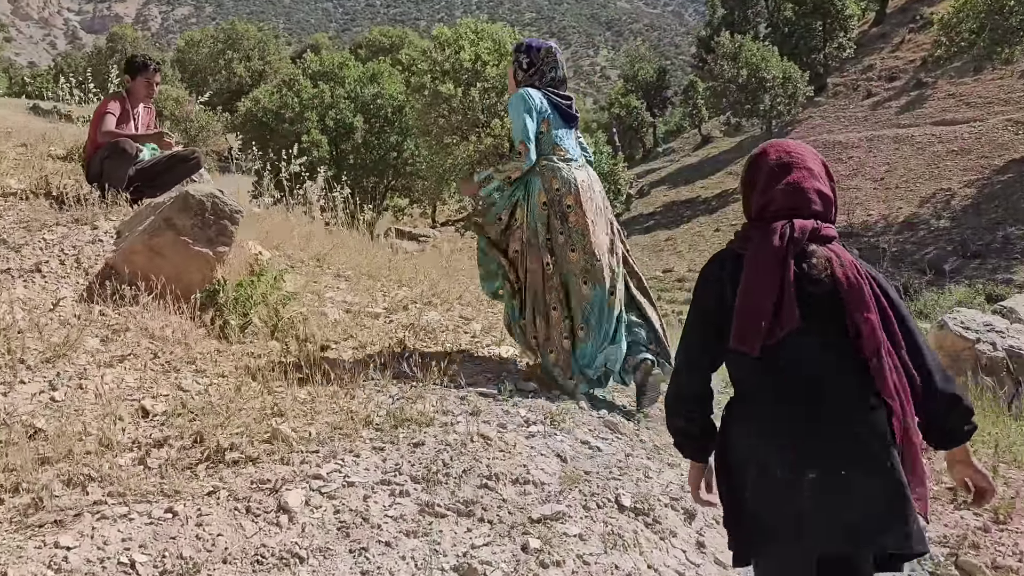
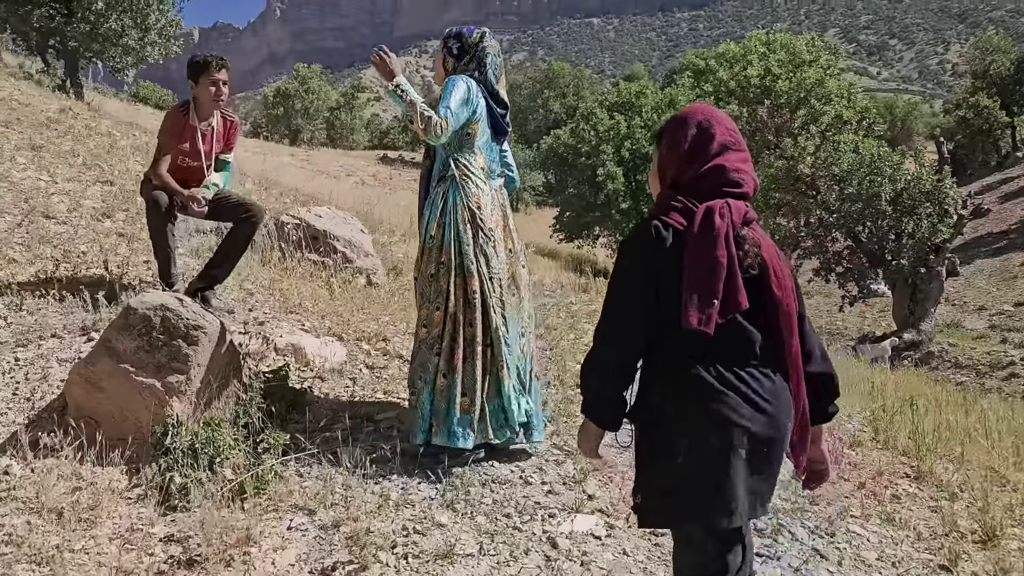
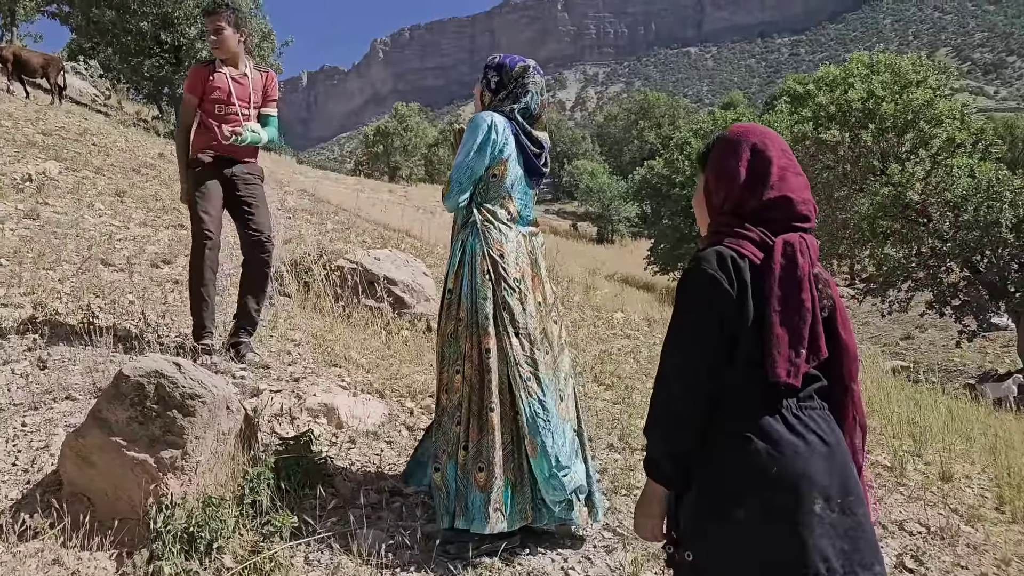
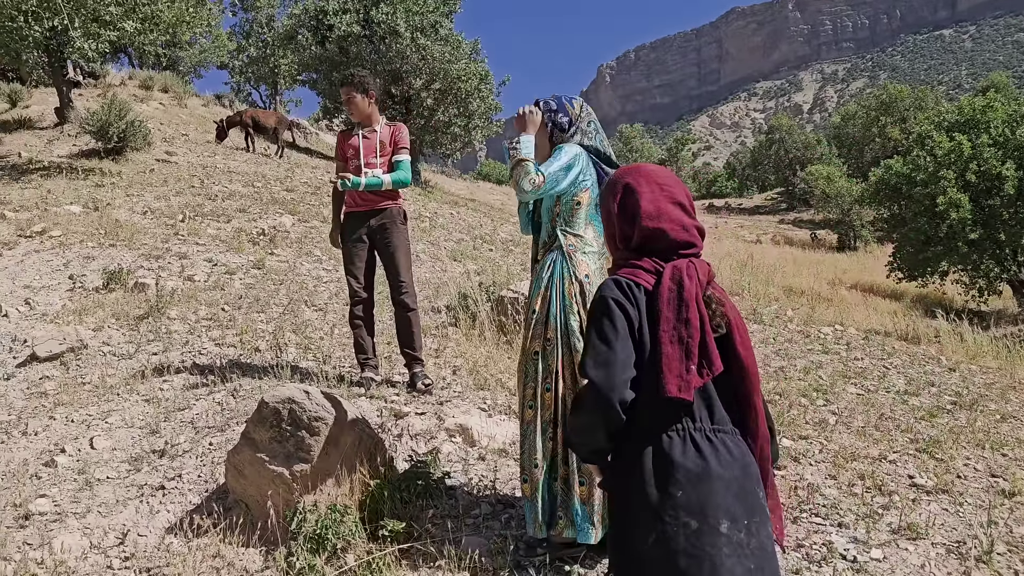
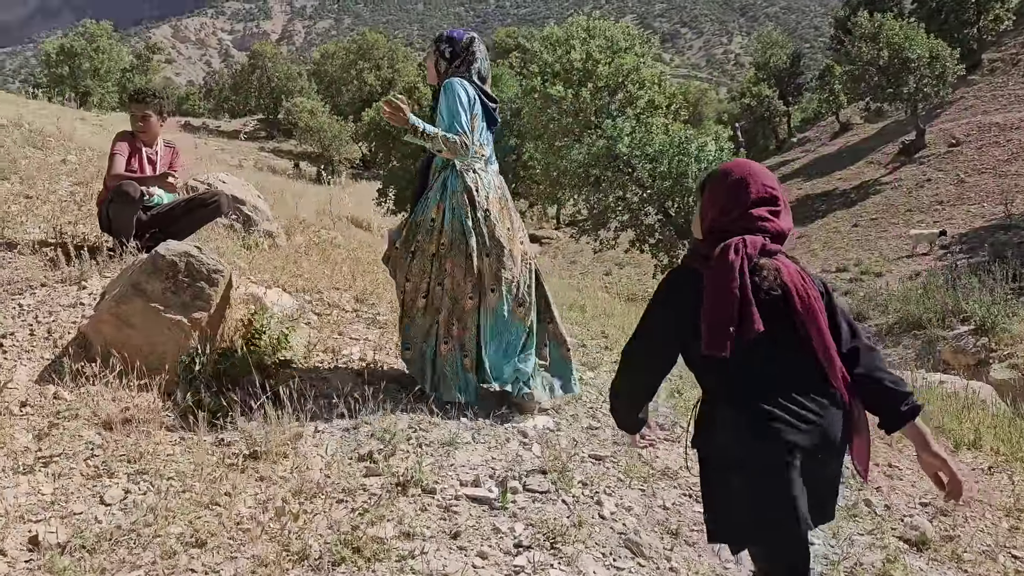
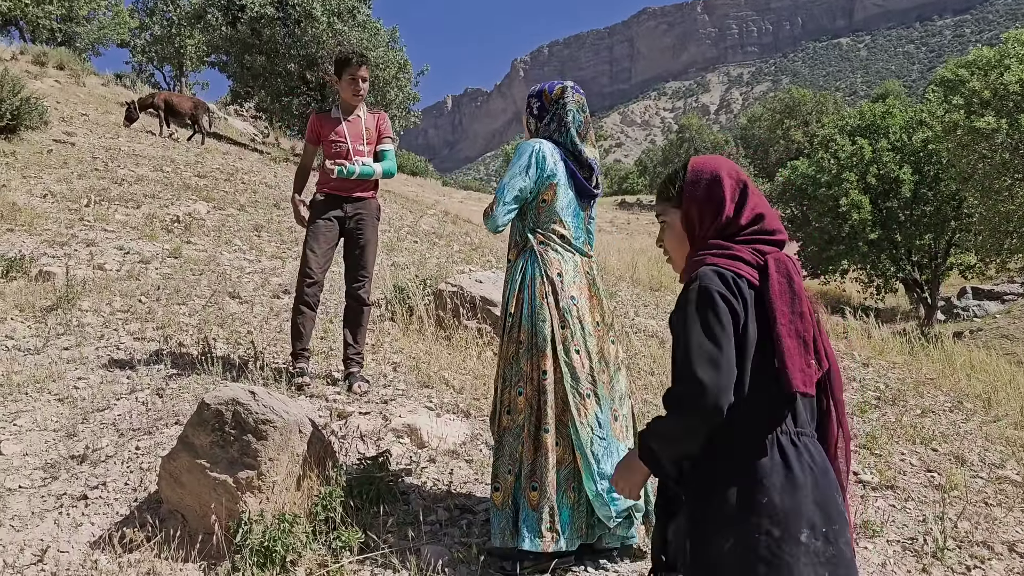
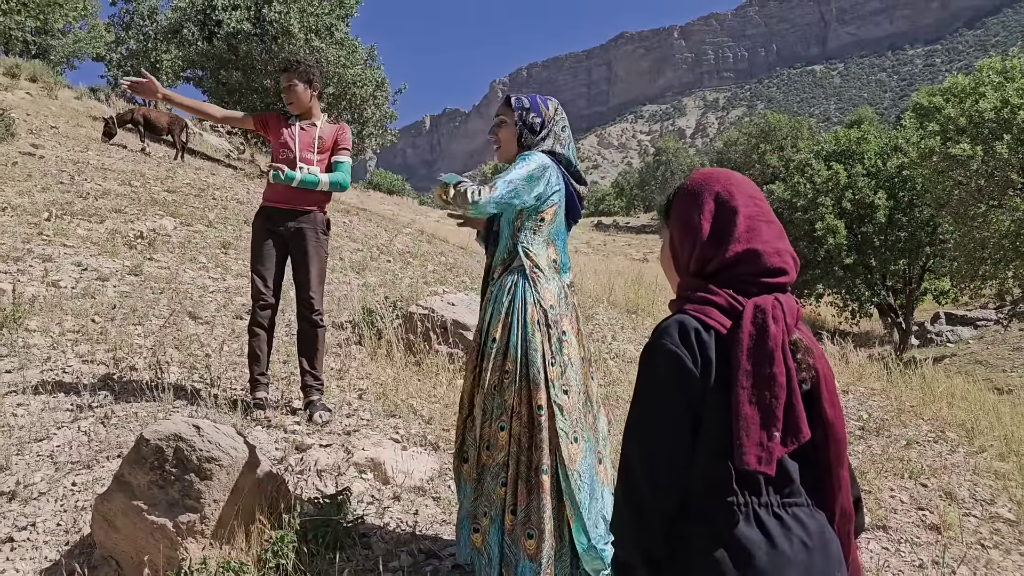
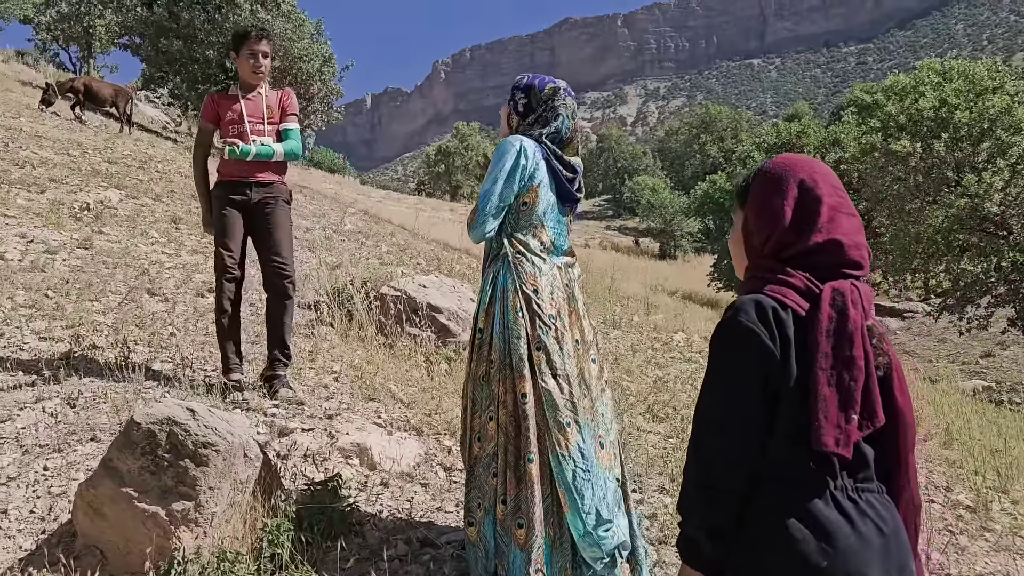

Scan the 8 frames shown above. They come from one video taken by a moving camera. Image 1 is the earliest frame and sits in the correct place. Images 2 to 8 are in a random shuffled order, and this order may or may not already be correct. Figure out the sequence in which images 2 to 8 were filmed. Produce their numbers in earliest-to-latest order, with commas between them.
5, 2, 3, 8, 7, 6, 4
